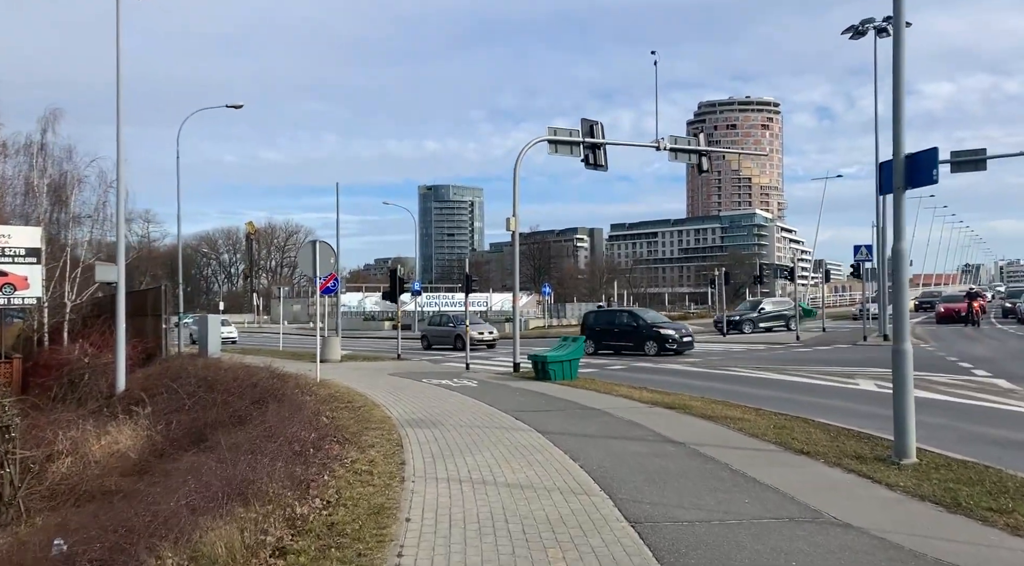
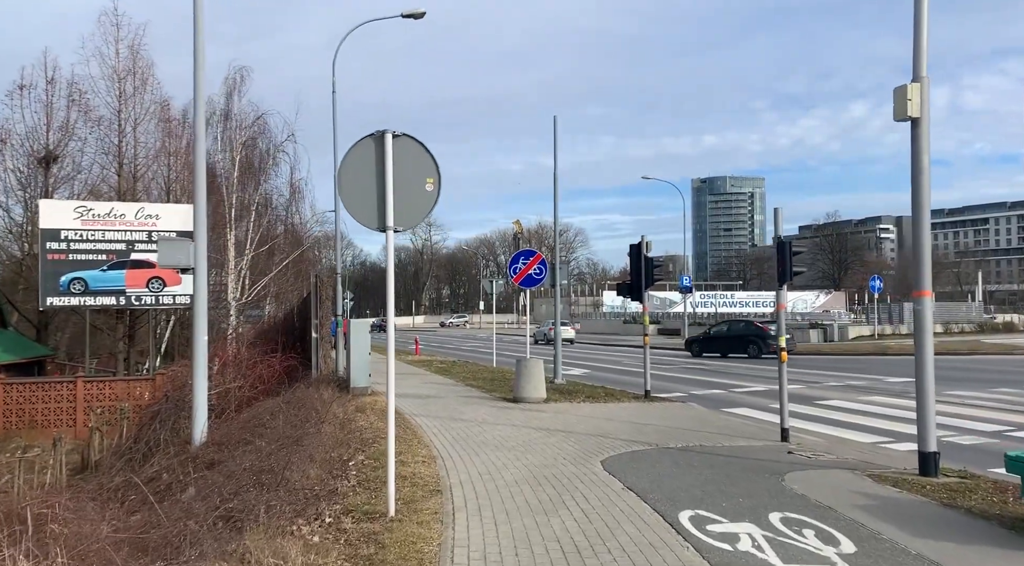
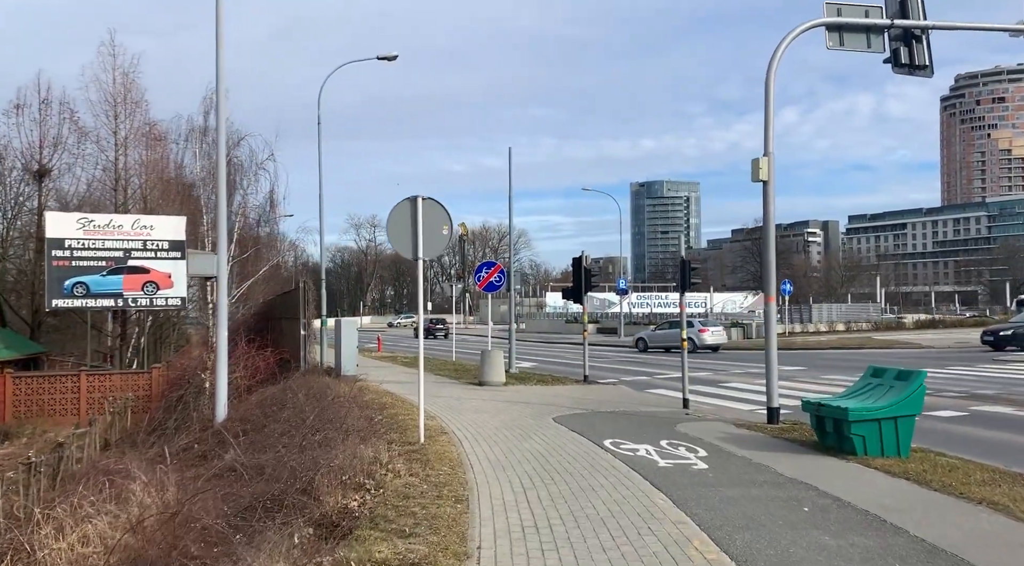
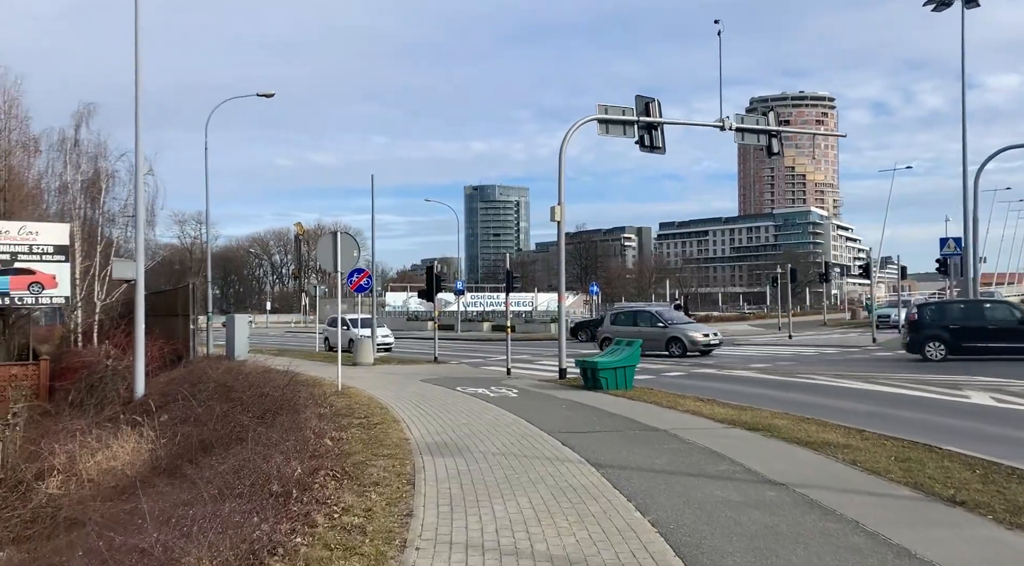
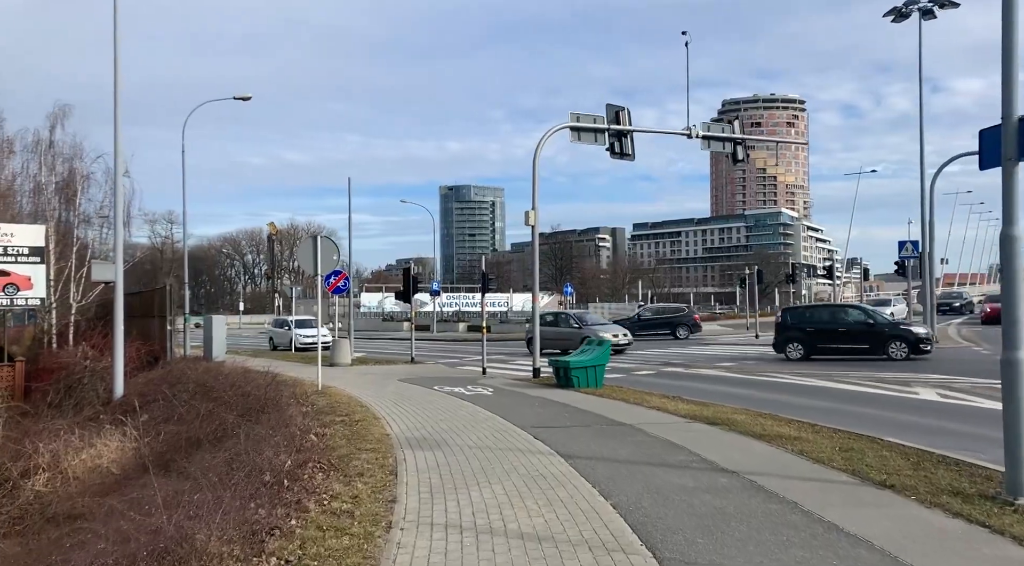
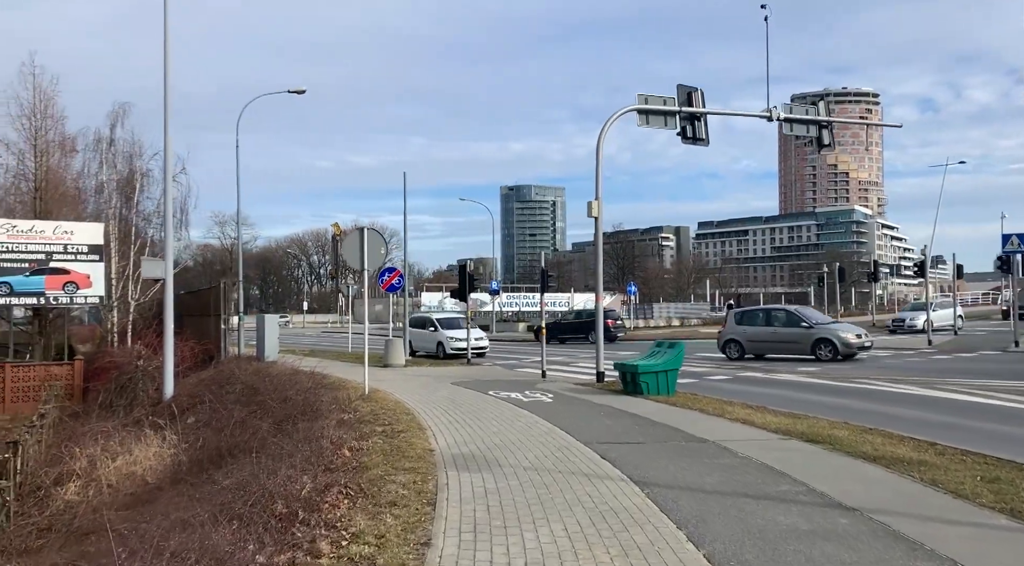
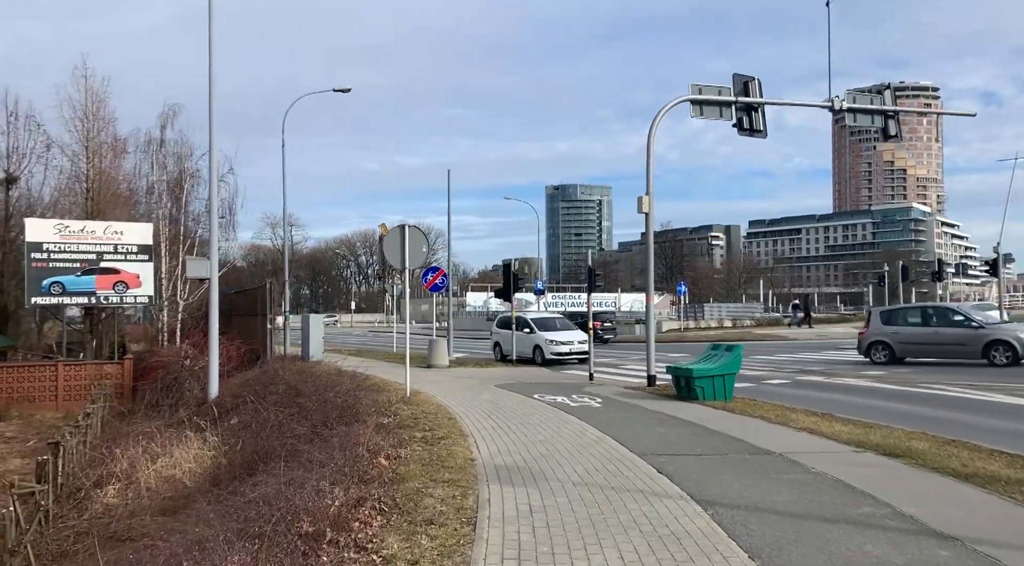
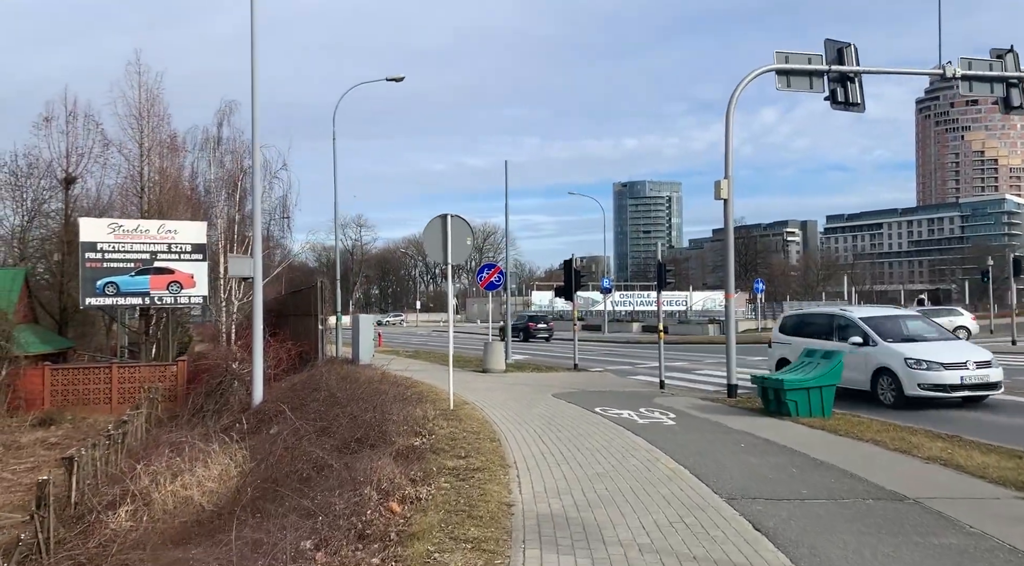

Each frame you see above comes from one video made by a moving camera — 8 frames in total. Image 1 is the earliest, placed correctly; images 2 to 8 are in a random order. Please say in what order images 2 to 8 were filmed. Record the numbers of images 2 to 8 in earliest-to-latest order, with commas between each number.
5, 4, 6, 7, 8, 3, 2
